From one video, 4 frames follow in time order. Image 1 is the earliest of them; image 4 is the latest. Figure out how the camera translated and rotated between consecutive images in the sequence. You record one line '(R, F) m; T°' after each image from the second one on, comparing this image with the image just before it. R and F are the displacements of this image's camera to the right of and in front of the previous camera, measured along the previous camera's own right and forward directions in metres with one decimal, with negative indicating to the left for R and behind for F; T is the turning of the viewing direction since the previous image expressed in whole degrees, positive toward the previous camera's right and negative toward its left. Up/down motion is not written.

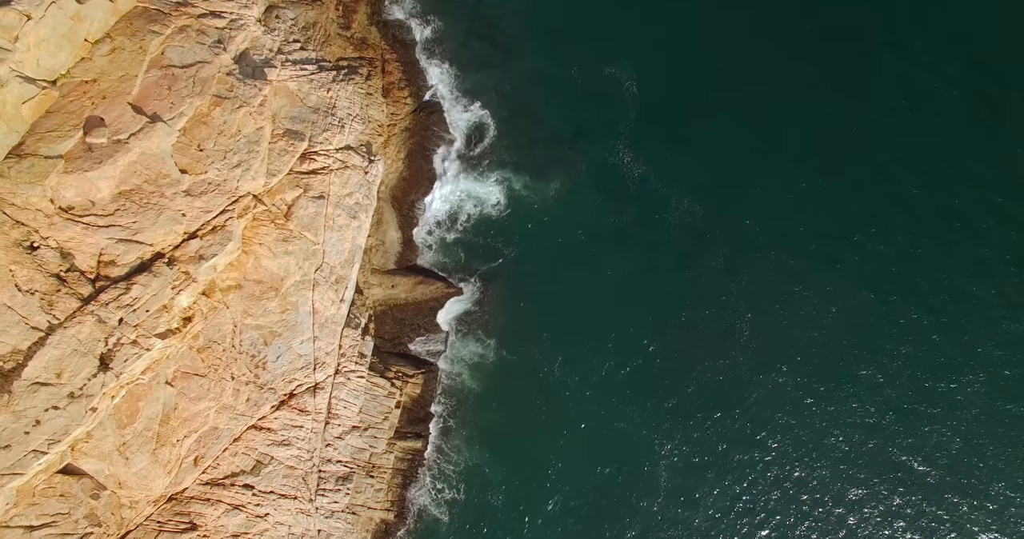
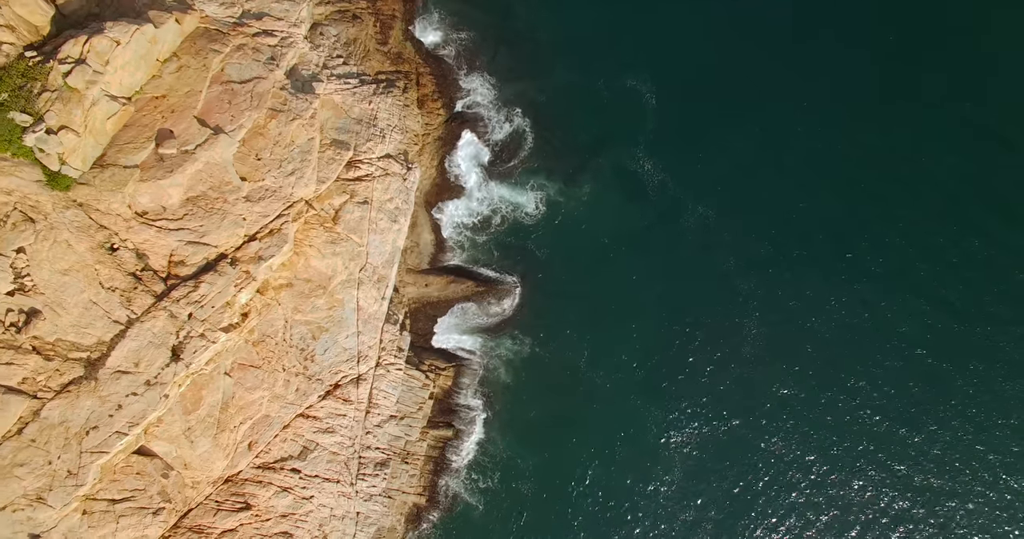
(-1.8, -3.0) m; 0°
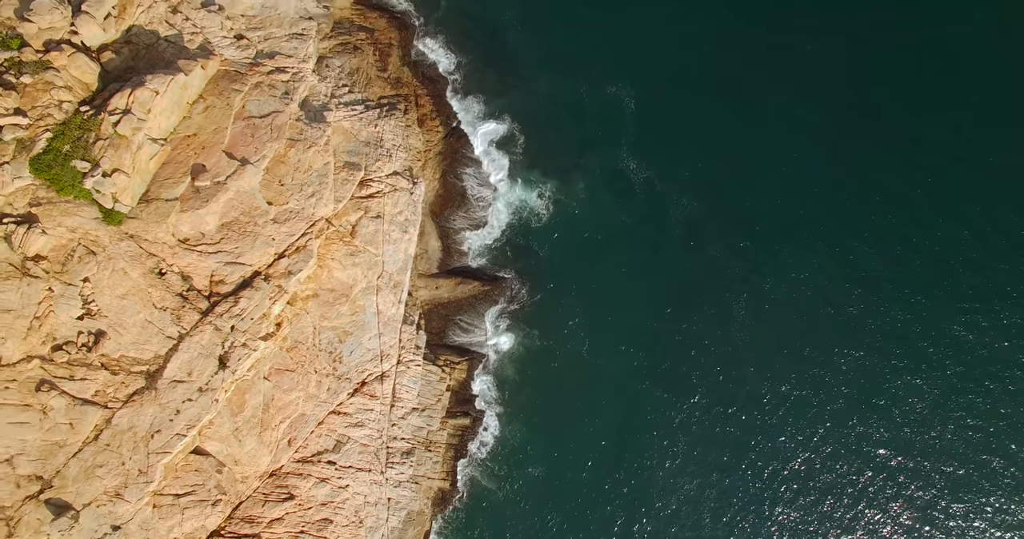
(-0.1, -4.3) m; 0°
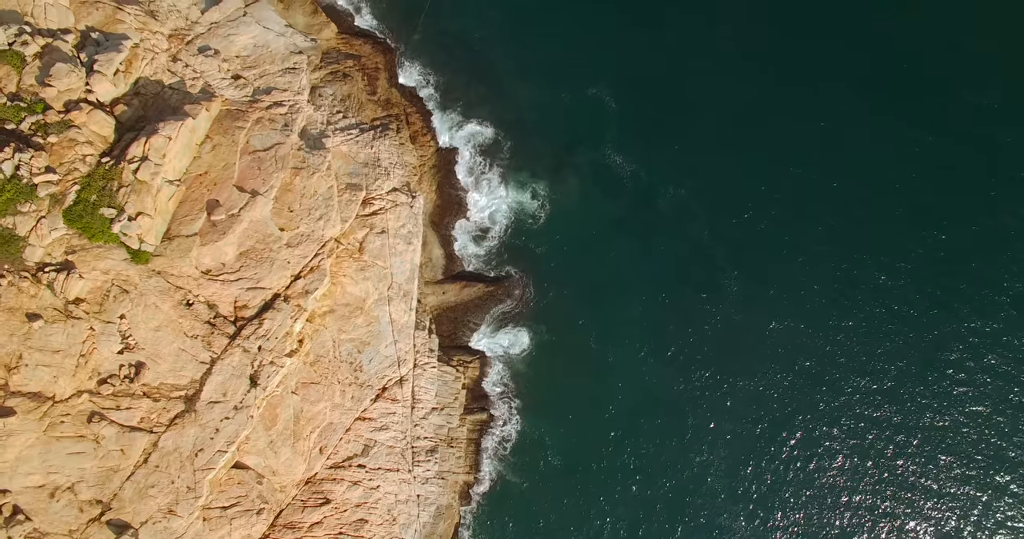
(+0.1, -2.9) m; 0°
